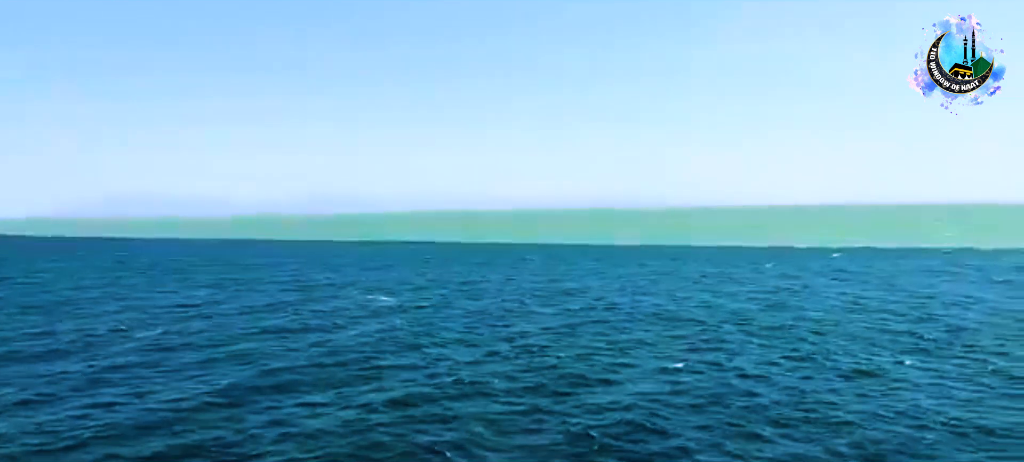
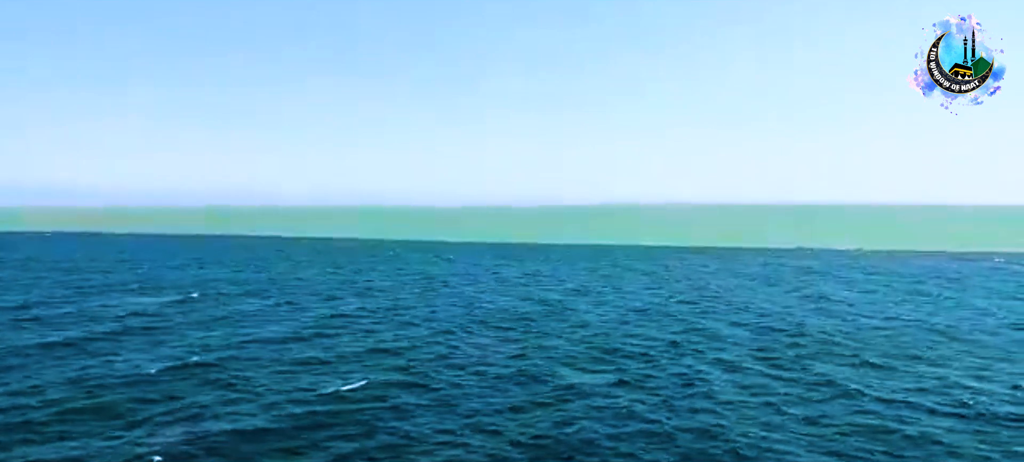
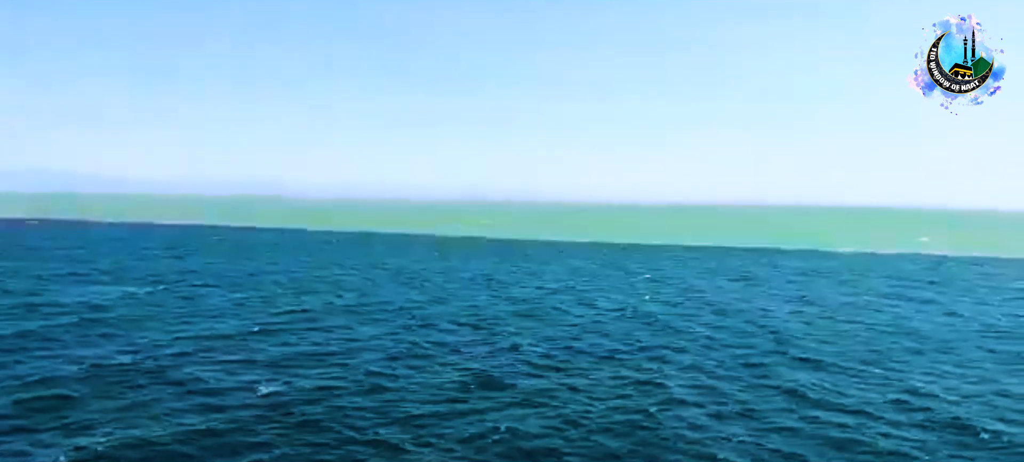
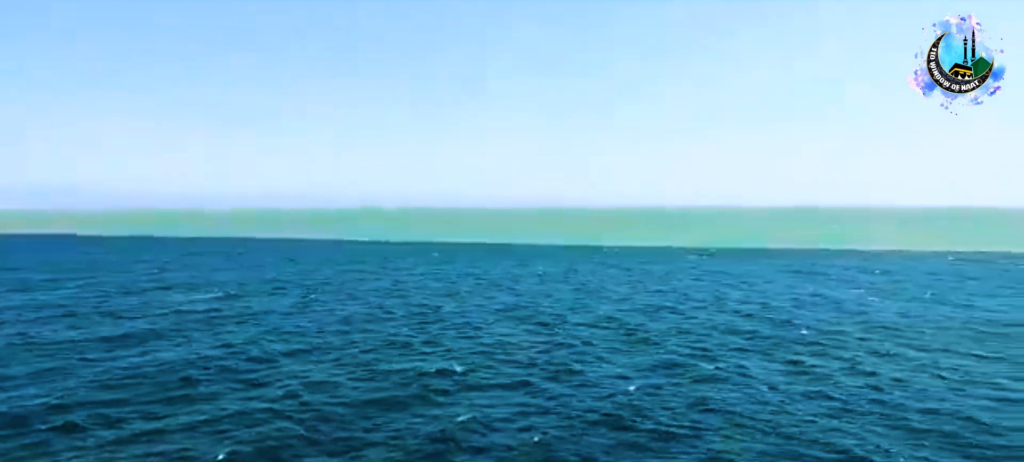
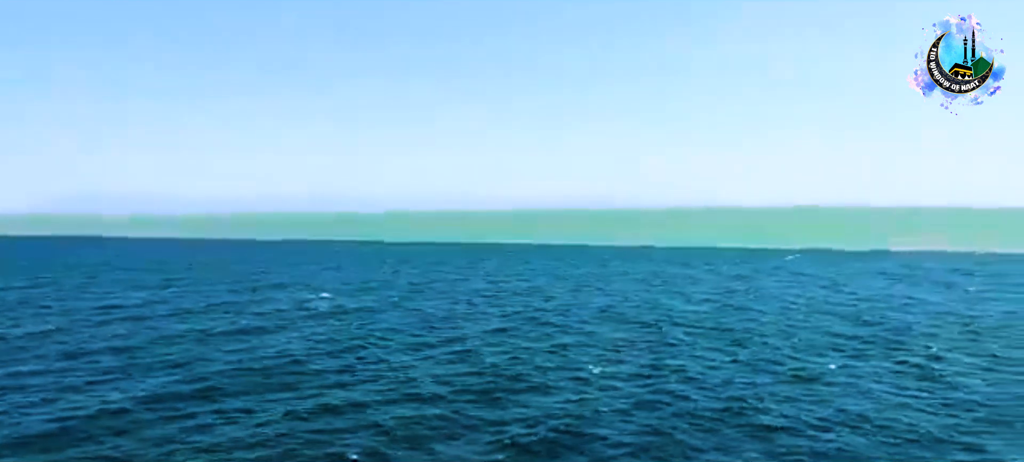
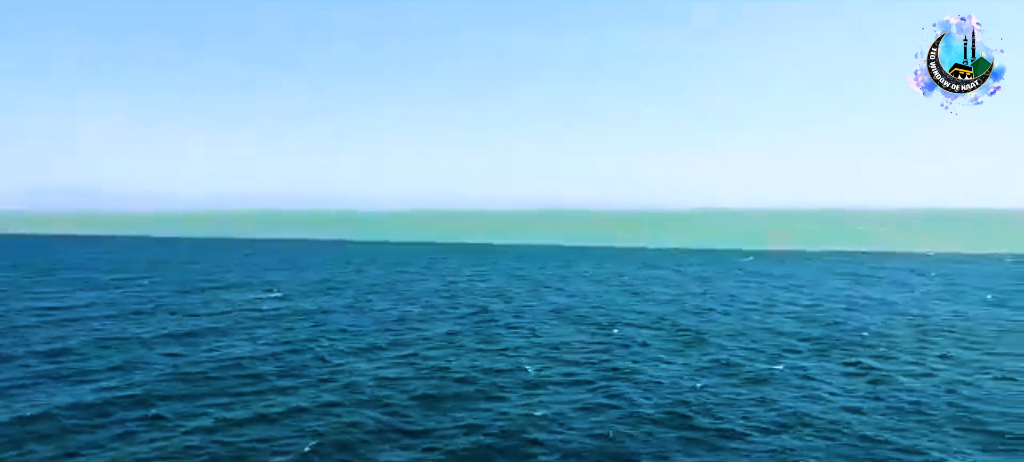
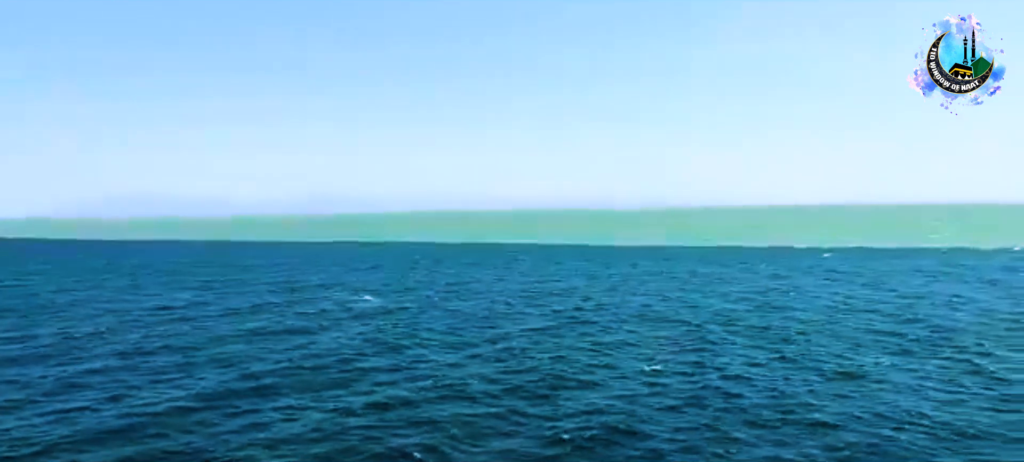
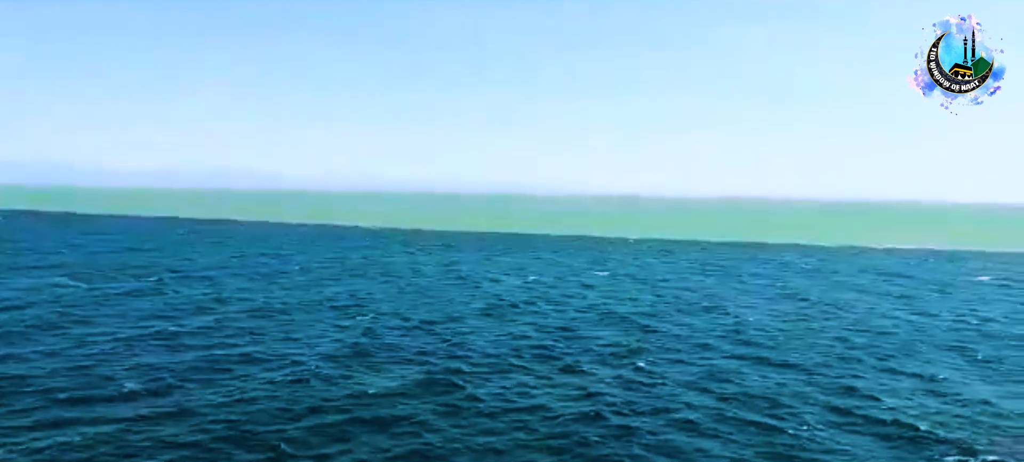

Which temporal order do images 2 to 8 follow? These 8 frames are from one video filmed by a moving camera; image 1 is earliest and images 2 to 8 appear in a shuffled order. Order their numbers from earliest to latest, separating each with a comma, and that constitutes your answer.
7, 5, 6, 4, 2, 3, 8
